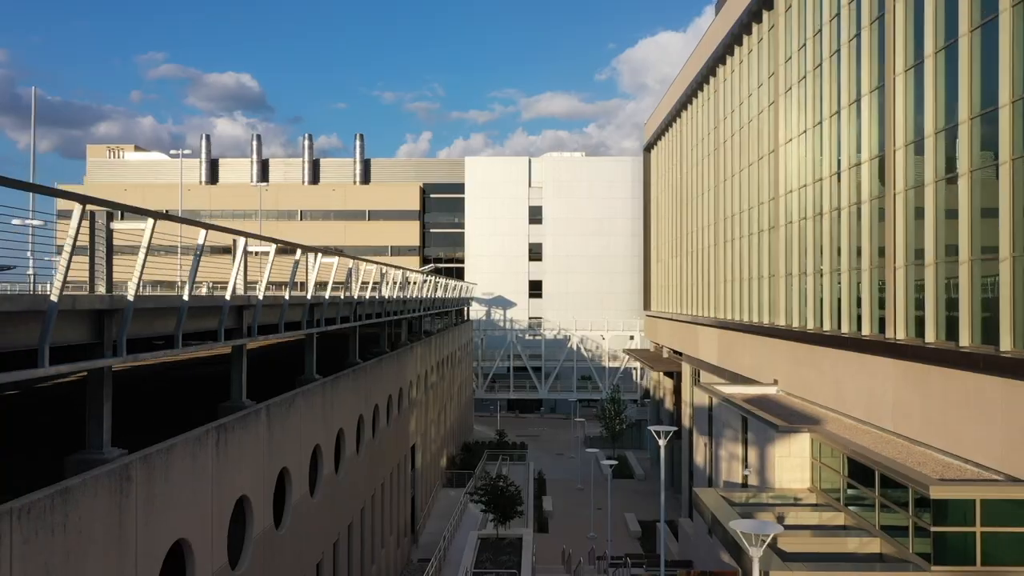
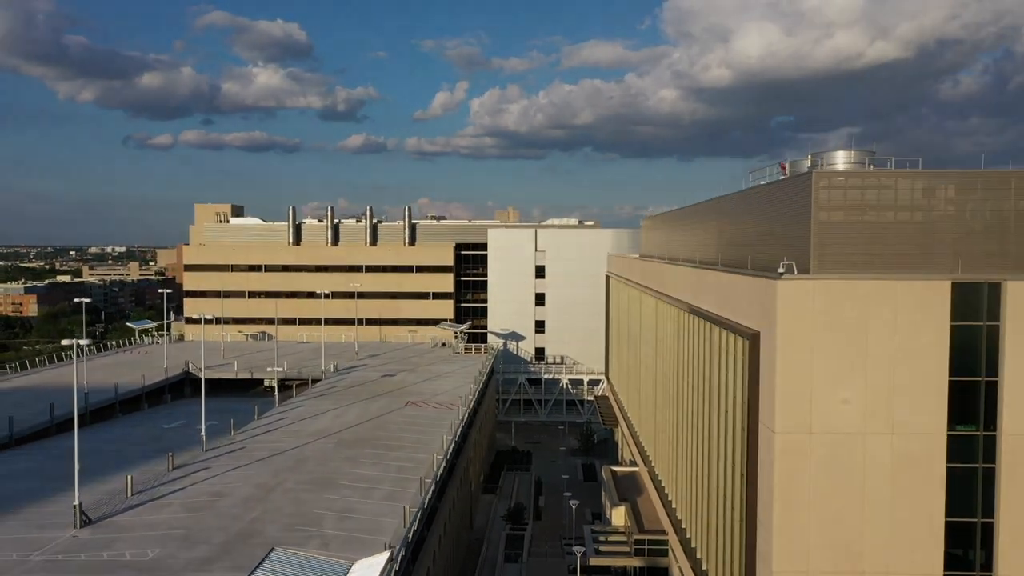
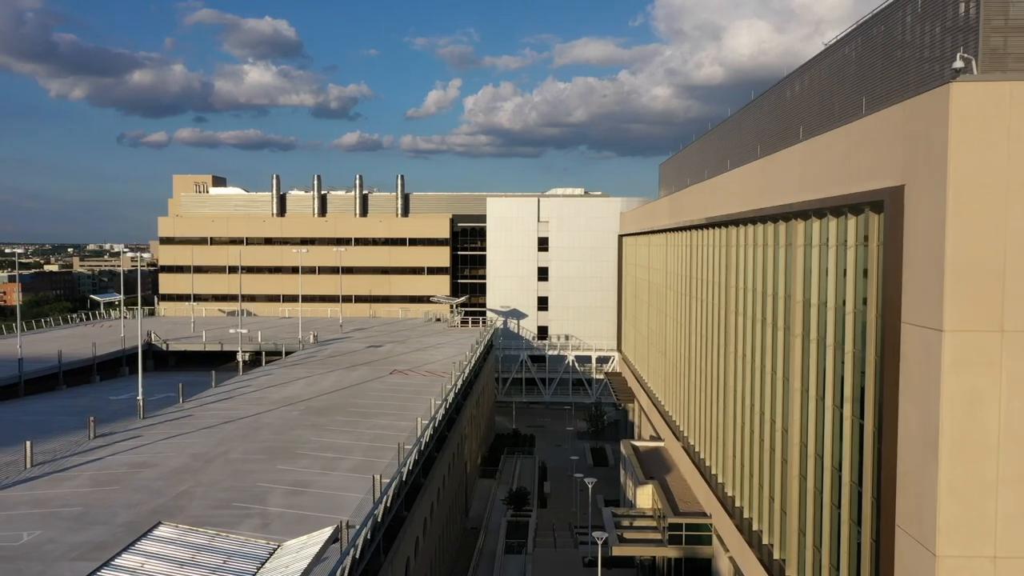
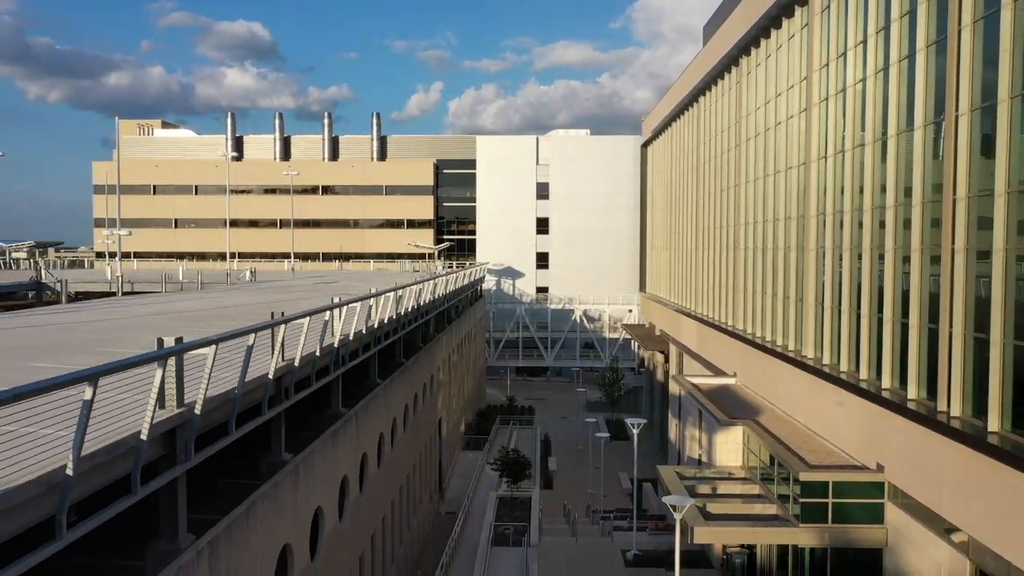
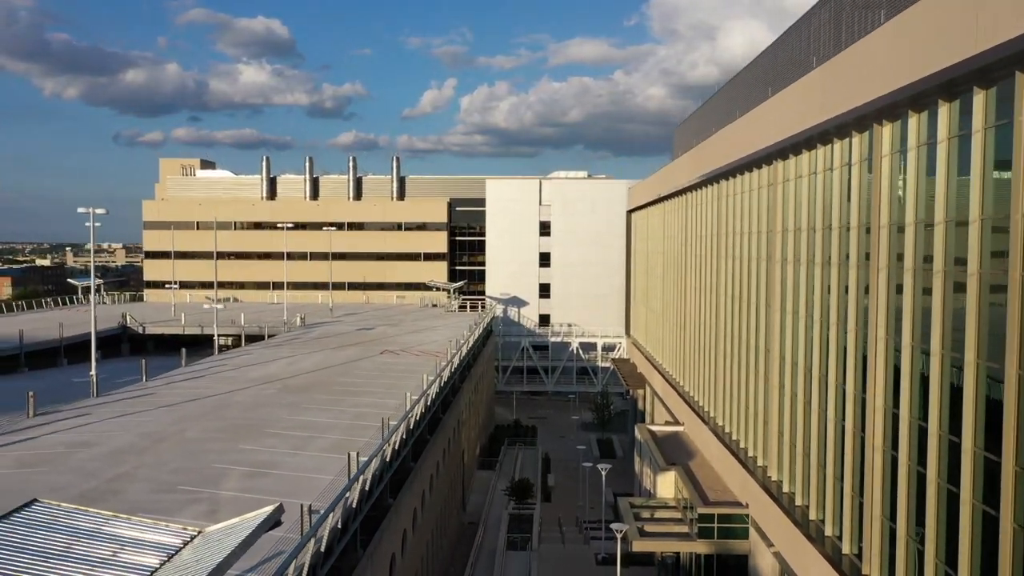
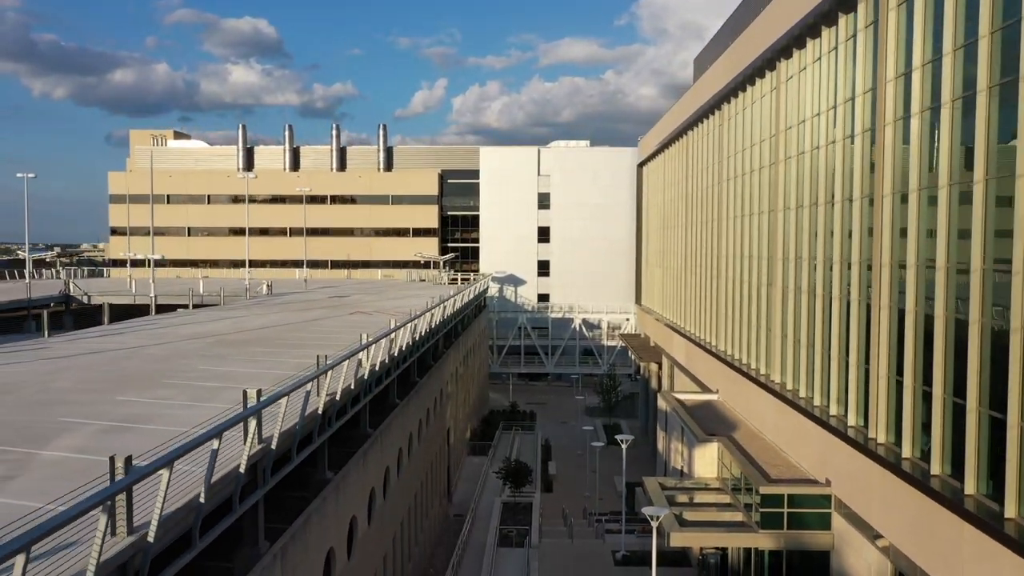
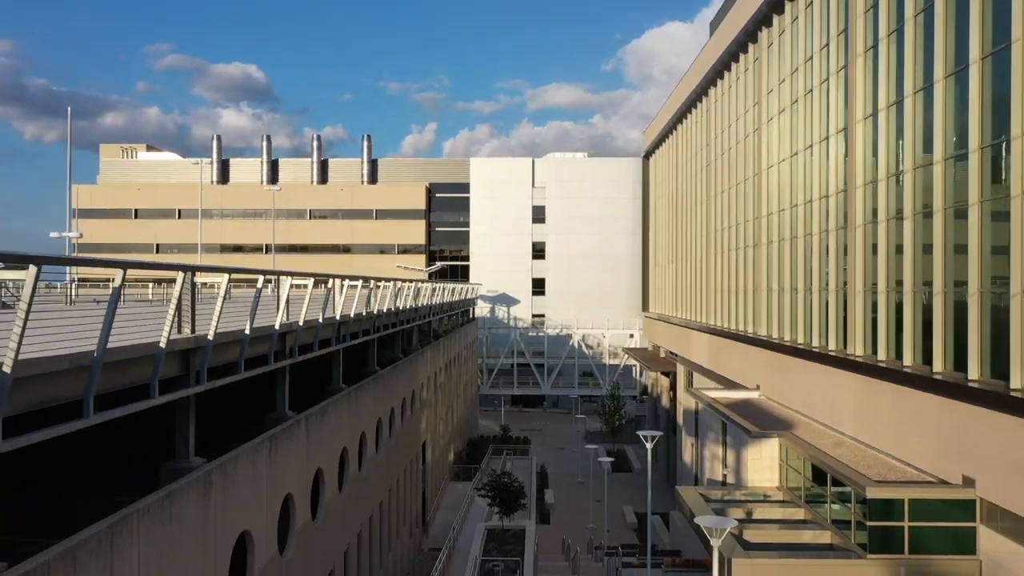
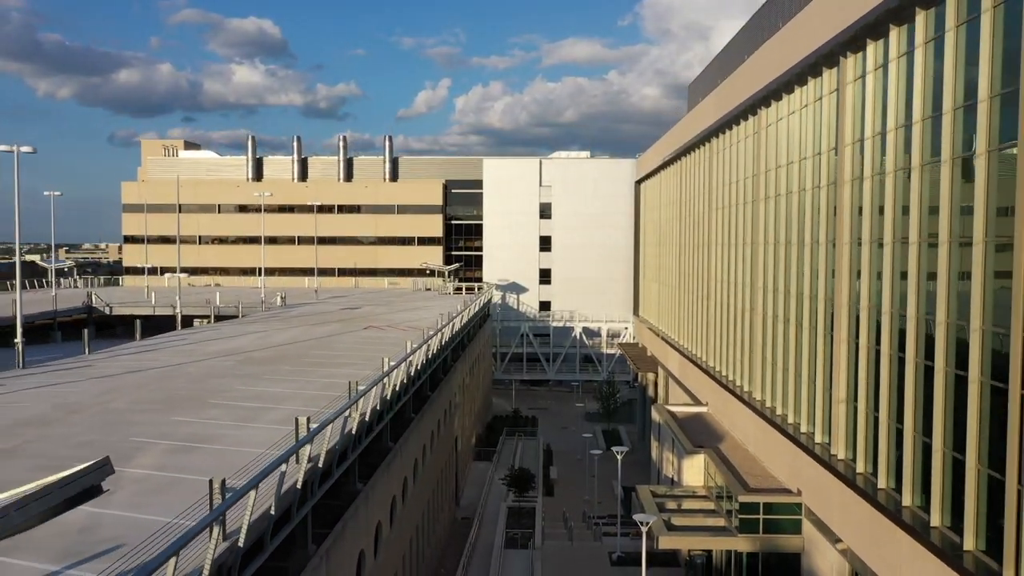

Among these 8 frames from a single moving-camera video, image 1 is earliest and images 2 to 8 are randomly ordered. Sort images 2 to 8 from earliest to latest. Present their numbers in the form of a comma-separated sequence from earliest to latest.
7, 4, 6, 8, 5, 3, 2
